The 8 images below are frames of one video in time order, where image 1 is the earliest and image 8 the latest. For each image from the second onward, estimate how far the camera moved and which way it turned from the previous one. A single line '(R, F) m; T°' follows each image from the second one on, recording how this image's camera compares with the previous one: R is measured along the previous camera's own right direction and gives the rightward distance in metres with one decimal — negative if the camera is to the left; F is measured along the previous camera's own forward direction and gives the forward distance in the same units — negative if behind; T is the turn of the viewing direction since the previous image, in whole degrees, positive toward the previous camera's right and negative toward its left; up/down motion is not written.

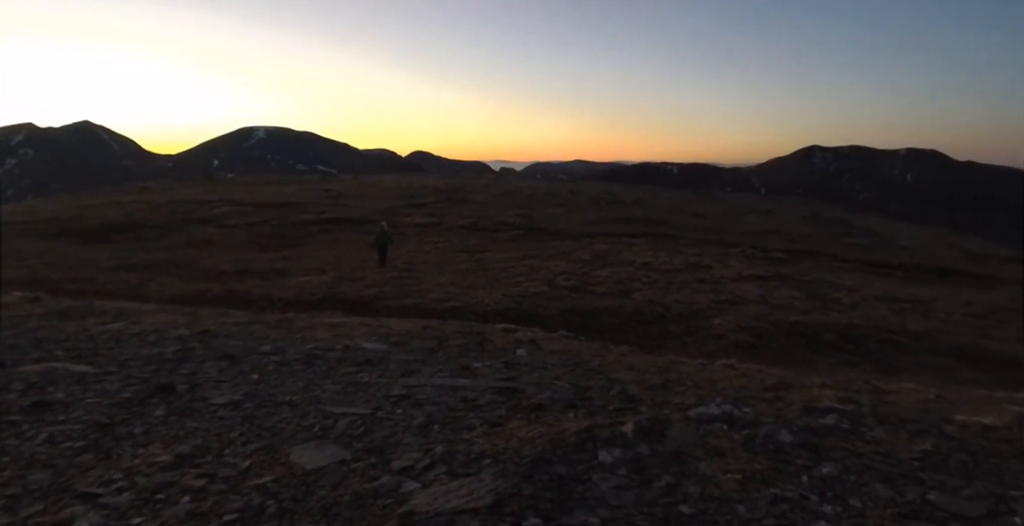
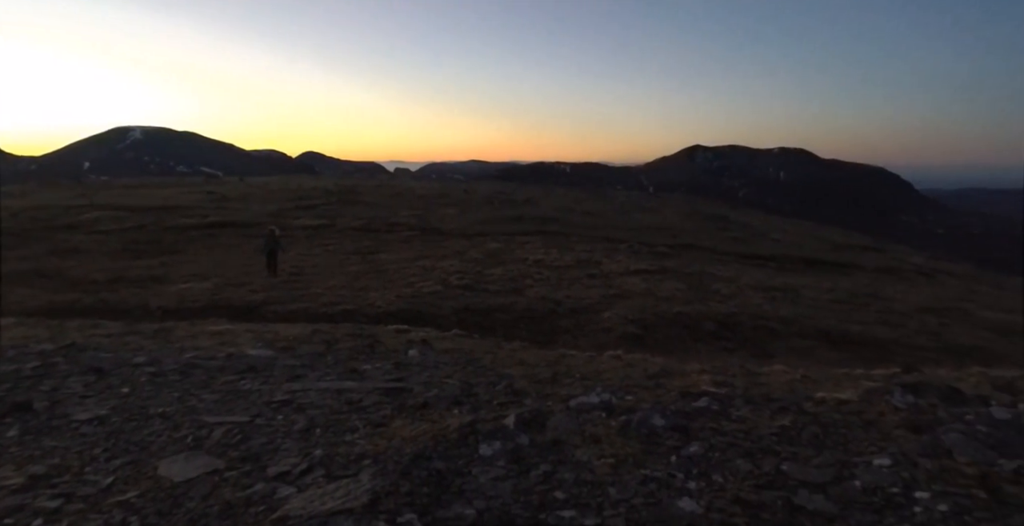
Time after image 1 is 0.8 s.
(+0.6, -0.1) m; +6°
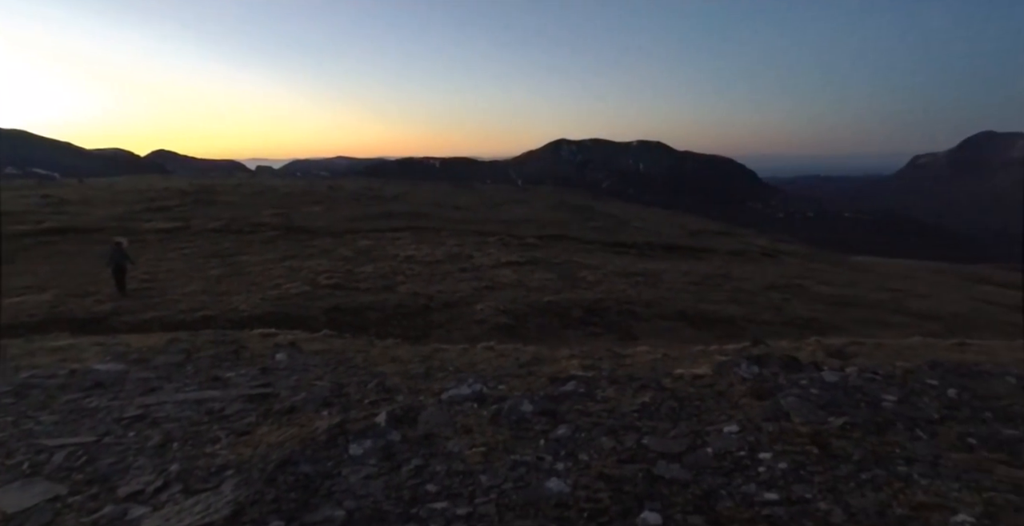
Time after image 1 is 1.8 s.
(+0.4, -0.1) m; +9°
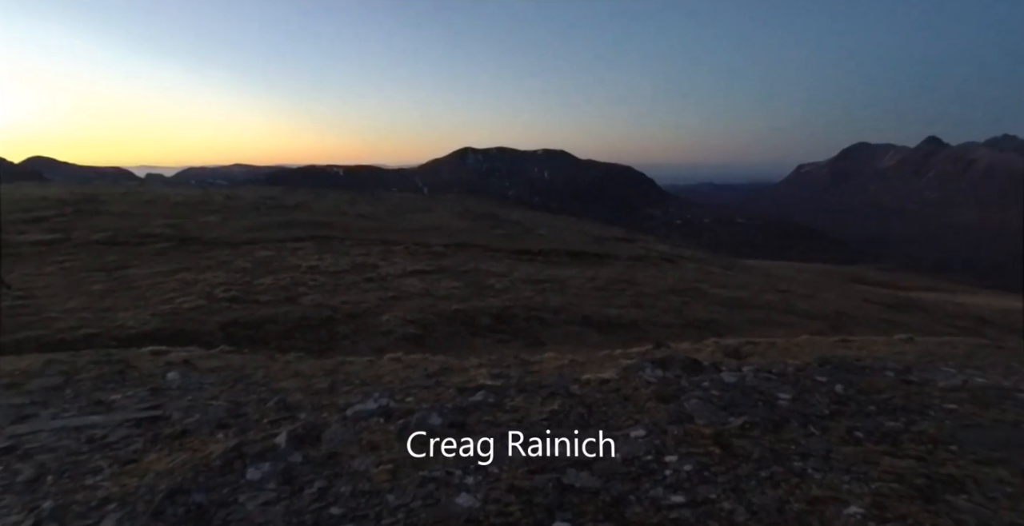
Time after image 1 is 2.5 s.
(+0.2, +0.2) m; +7°
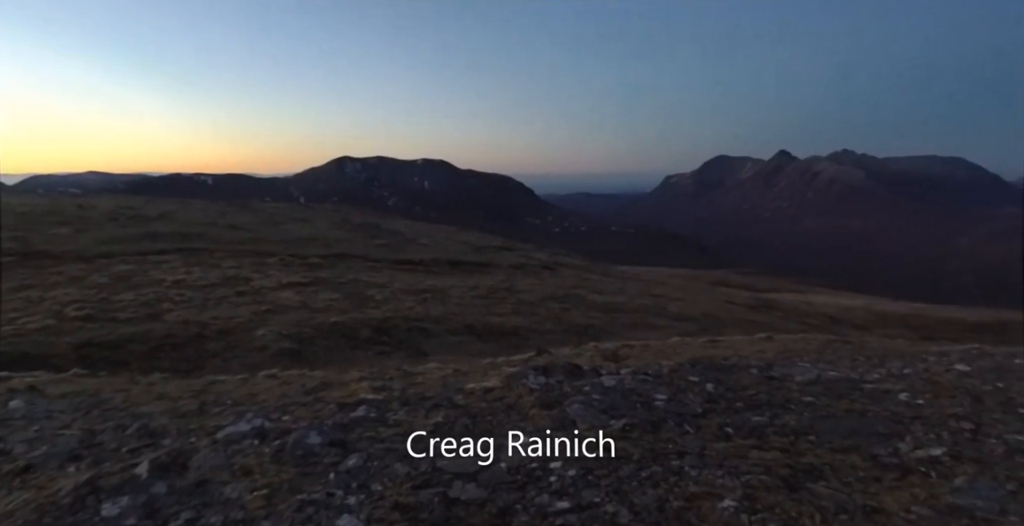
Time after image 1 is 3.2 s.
(+0.3, +0.1) m; +9°
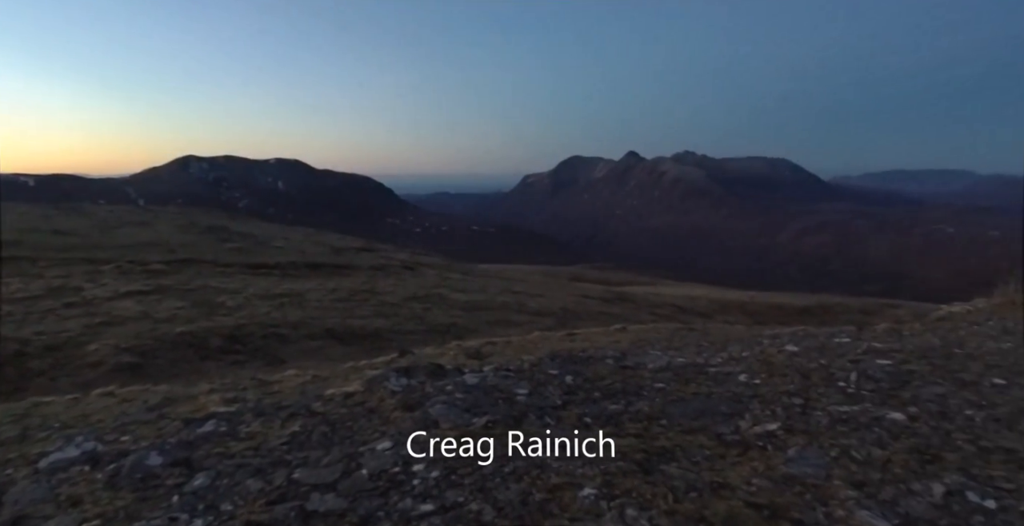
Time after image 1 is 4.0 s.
(+0.4, 0.0) m; +9°
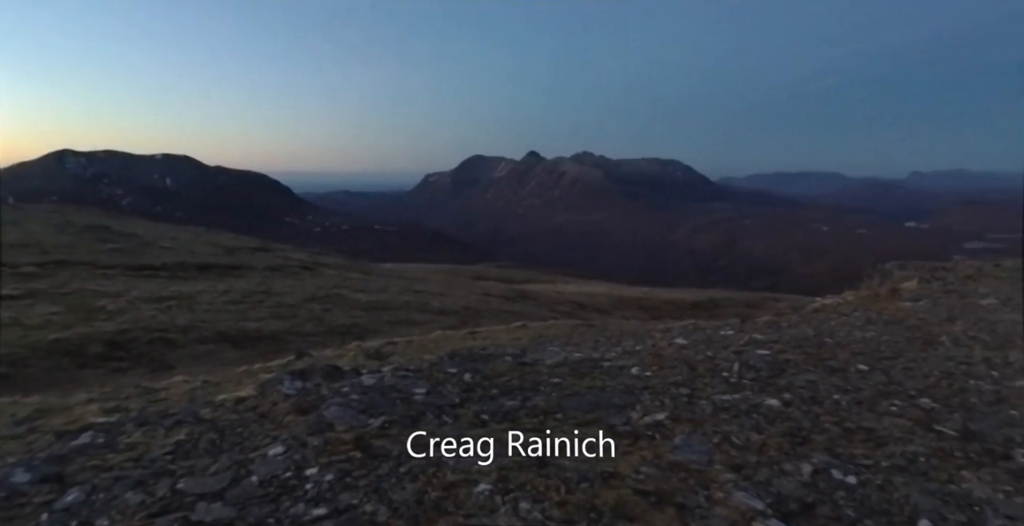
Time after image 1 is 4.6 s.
(+0.3, -0.1) m; +7°
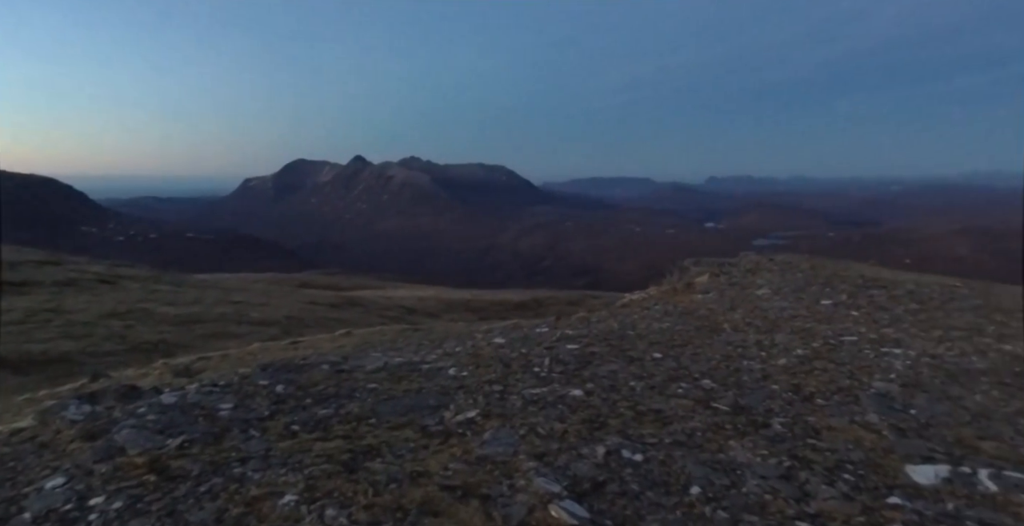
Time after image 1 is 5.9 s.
(+0.7, -0.3) m; +11°
